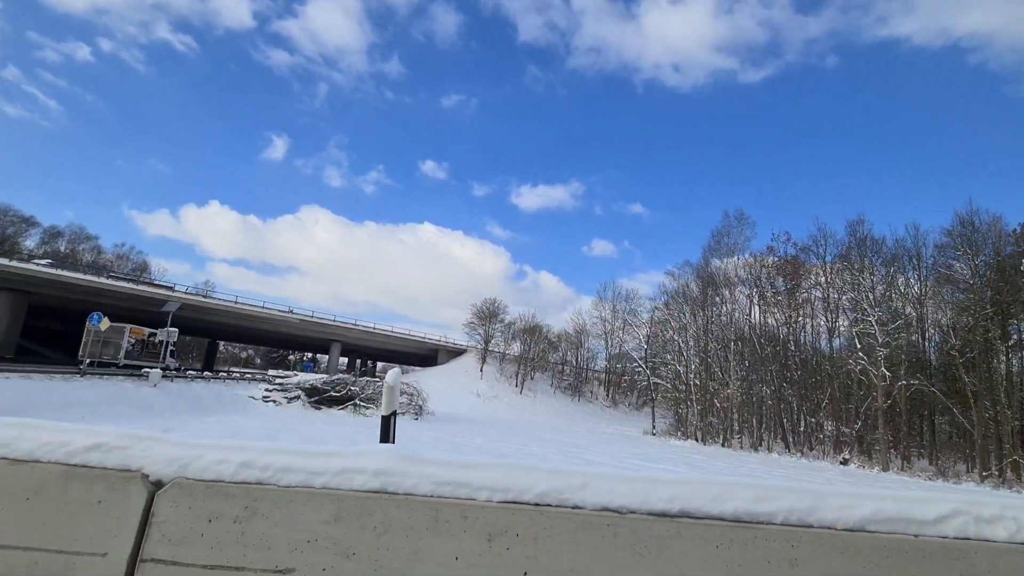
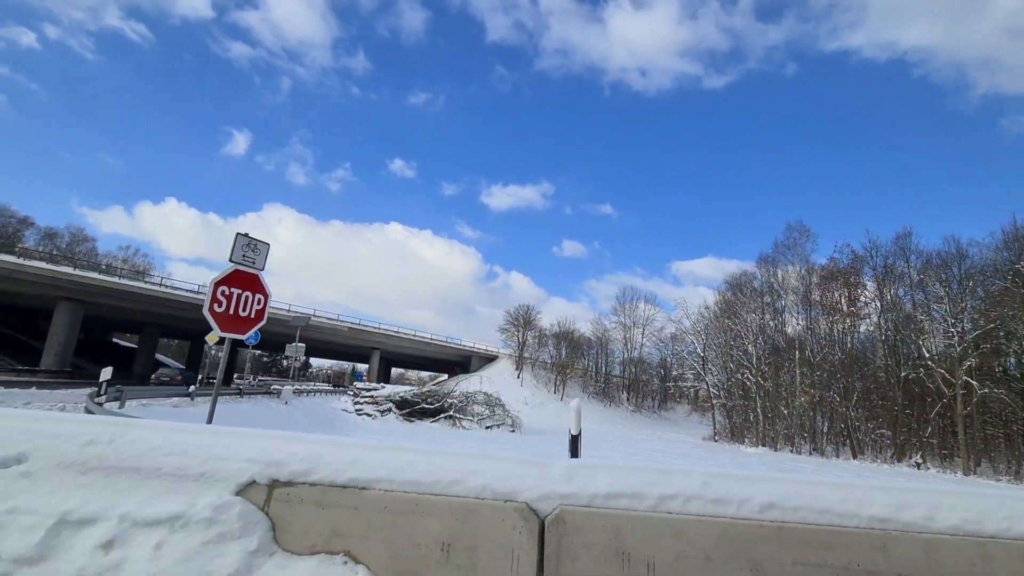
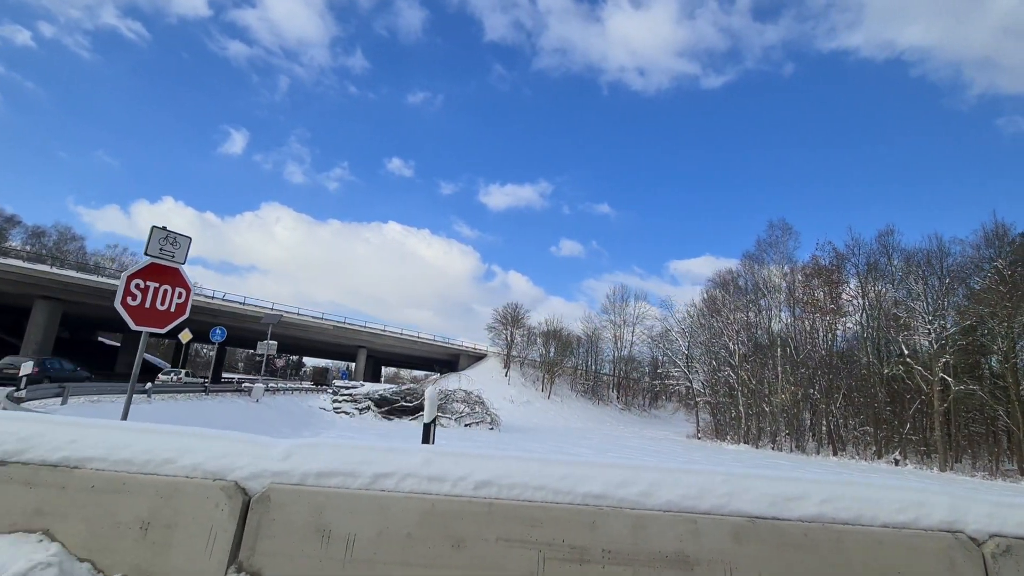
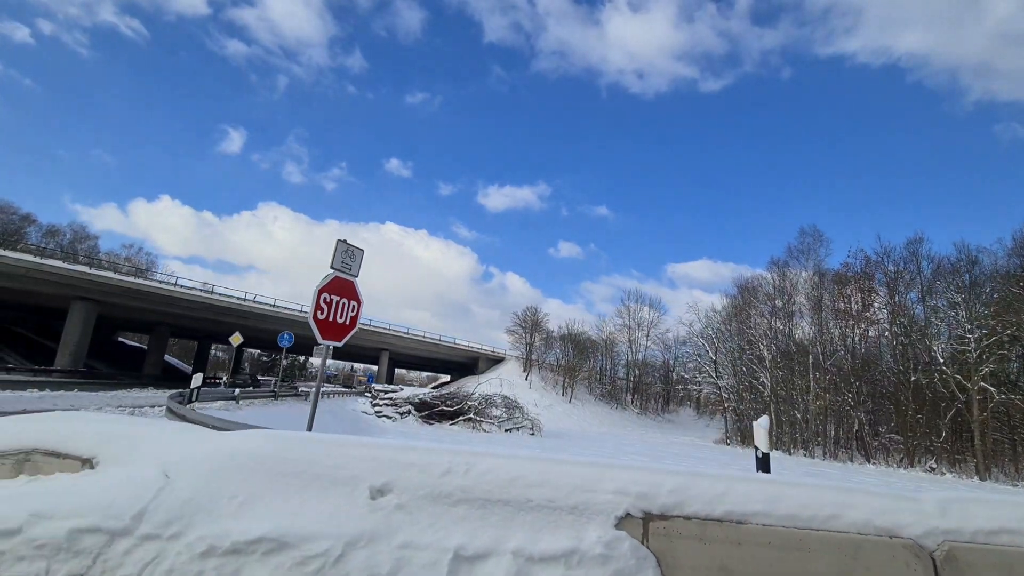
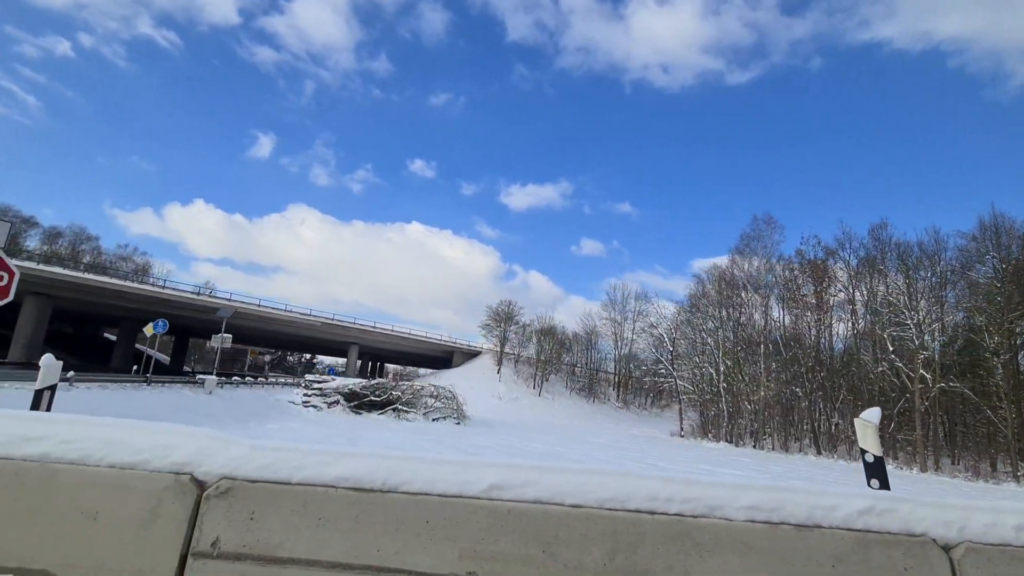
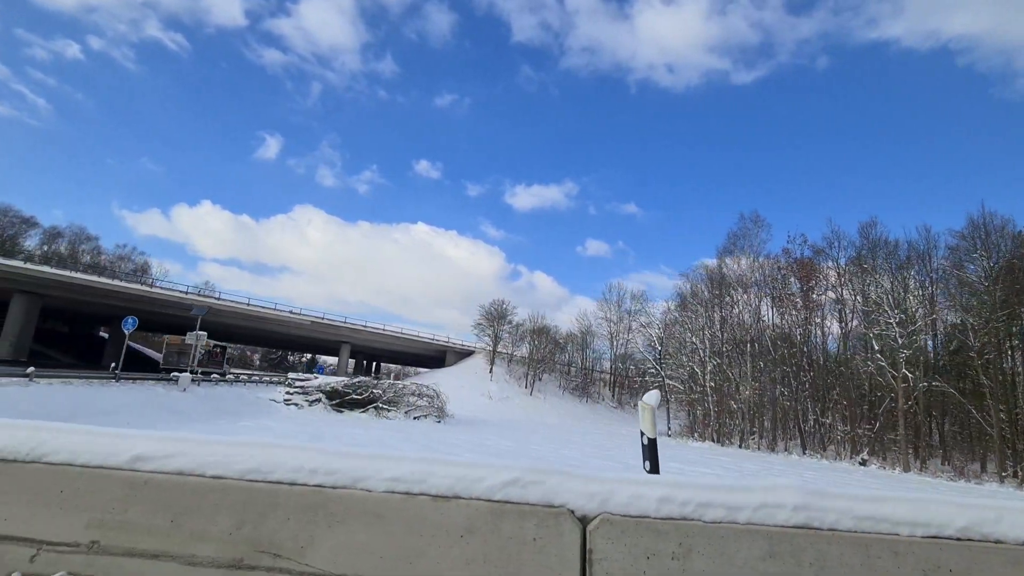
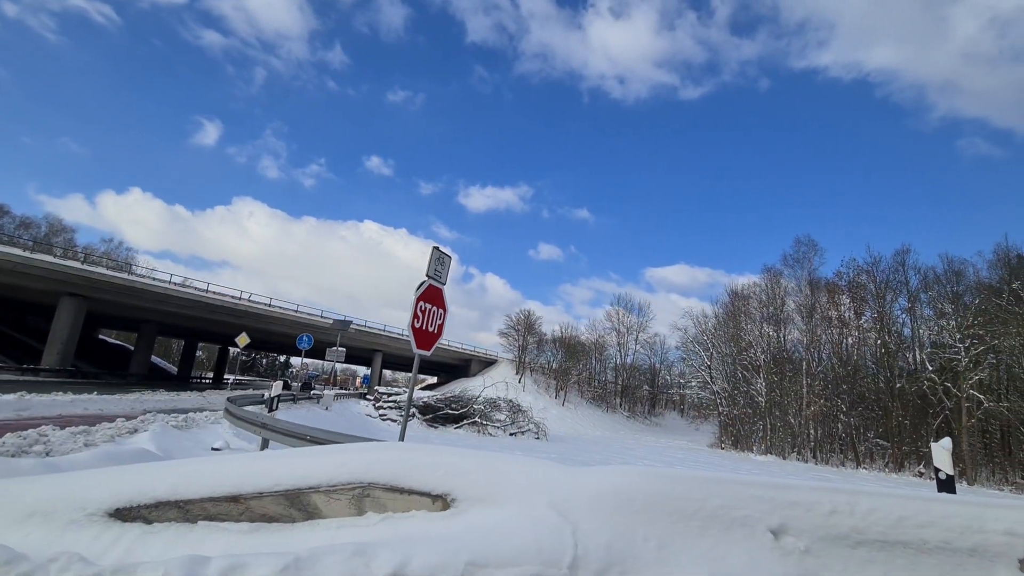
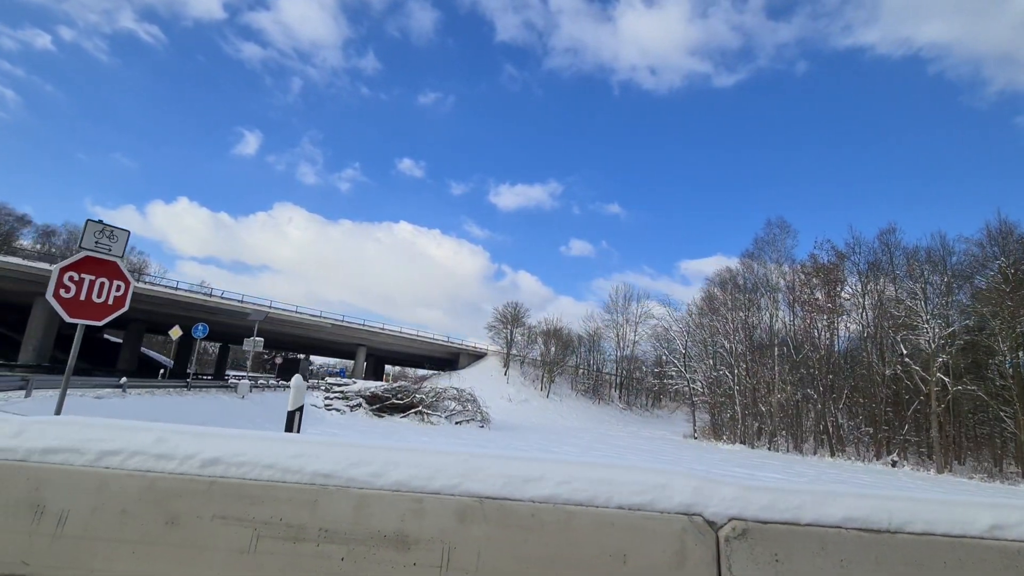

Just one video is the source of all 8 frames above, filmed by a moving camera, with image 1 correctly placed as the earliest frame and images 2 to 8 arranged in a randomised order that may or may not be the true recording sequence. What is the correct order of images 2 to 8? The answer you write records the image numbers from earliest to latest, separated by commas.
6, 5, 8, 3, 2, 4, 7
